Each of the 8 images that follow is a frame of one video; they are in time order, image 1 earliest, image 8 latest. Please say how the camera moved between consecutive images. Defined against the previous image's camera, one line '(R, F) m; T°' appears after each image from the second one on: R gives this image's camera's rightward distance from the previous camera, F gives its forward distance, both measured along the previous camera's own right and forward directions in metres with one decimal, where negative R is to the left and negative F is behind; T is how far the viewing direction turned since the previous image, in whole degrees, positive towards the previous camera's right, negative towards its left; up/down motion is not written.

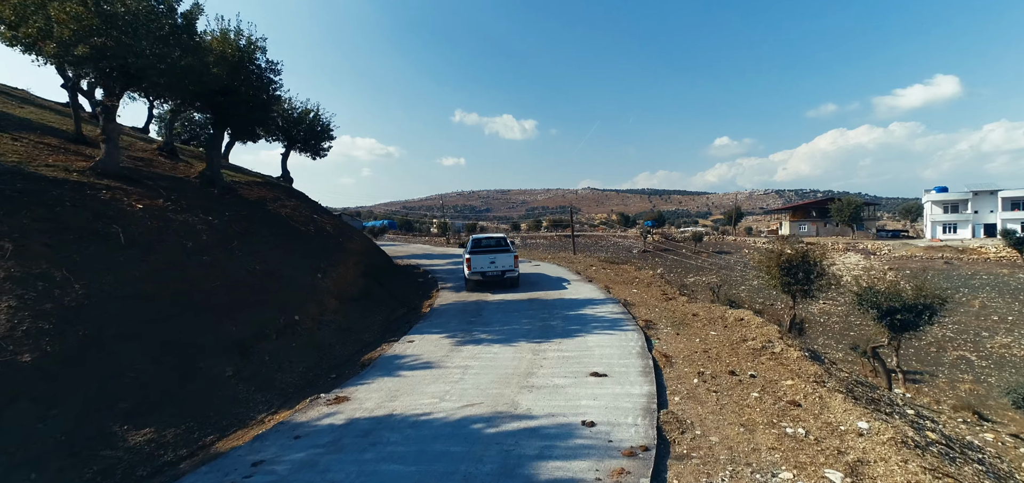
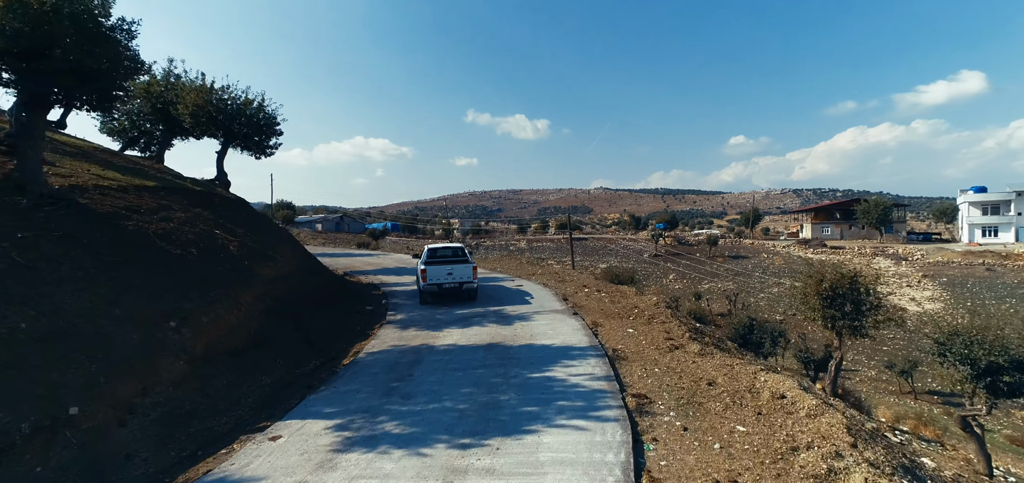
(+0.6, +1.6) m; -2°
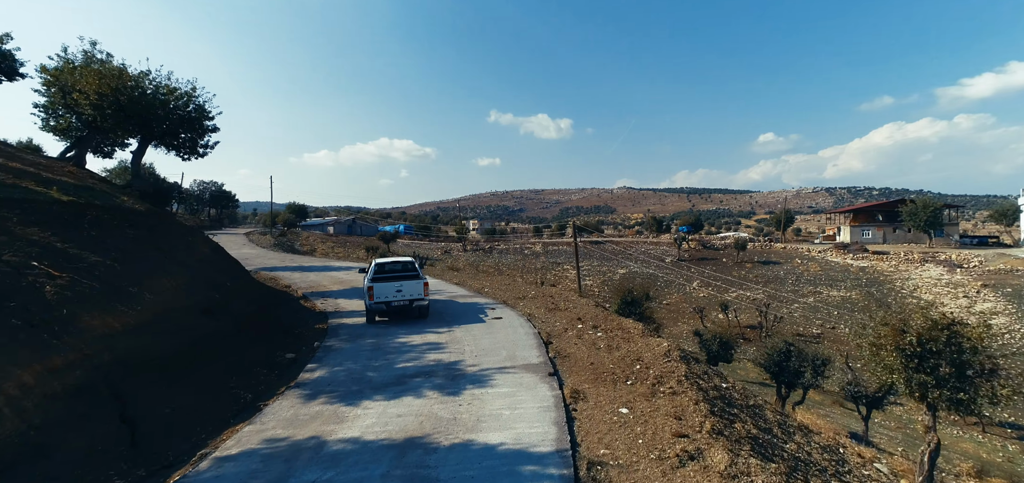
(+0.7, +1.7) m; -3°
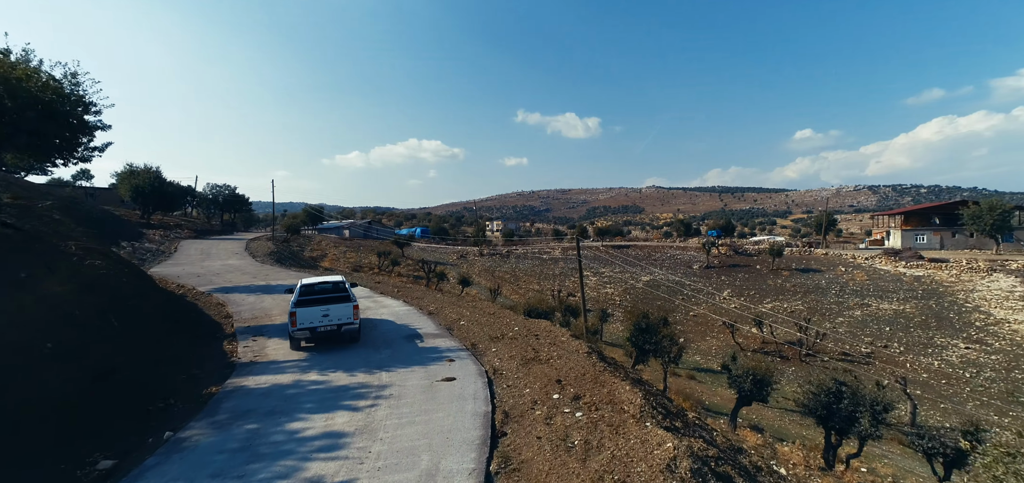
(+0.8, +1.8) m; -3°
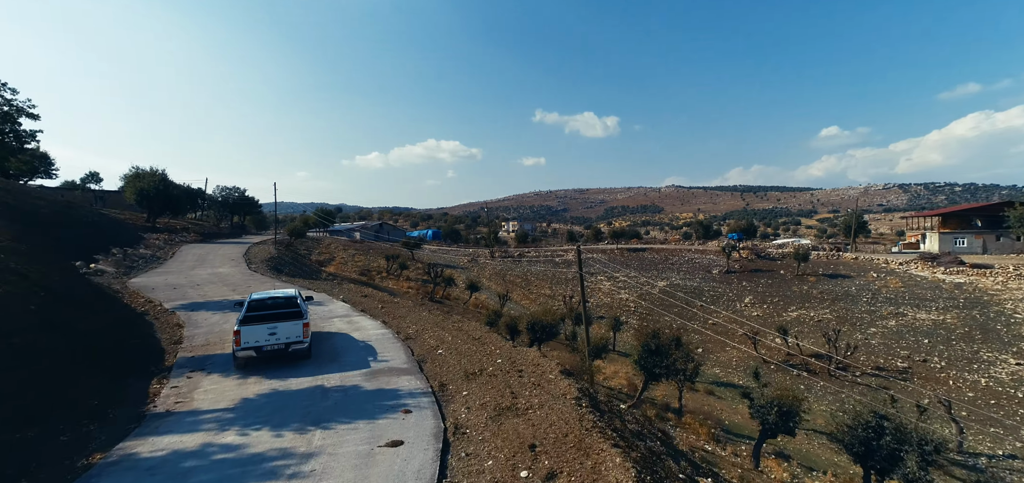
(+0.5, +1.1) m; -2°
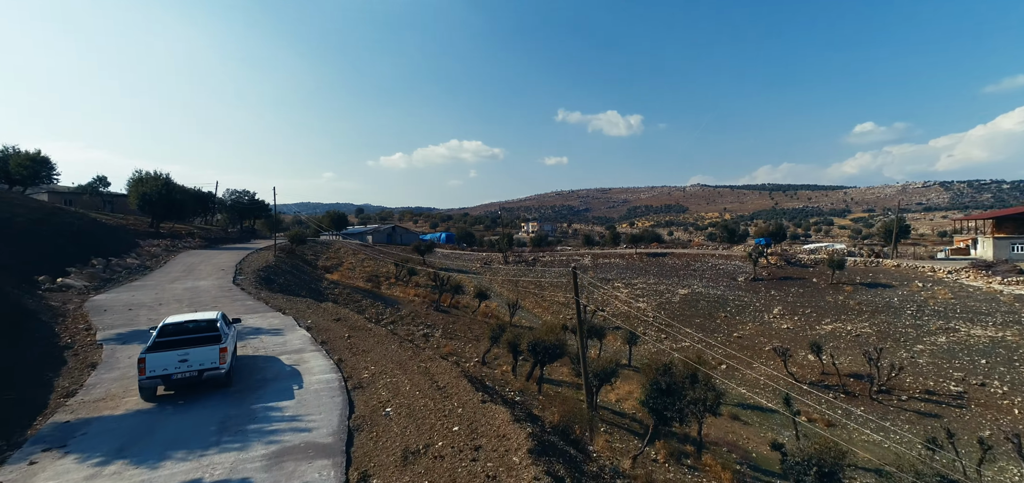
(+0.7, +1.5) m; -3°
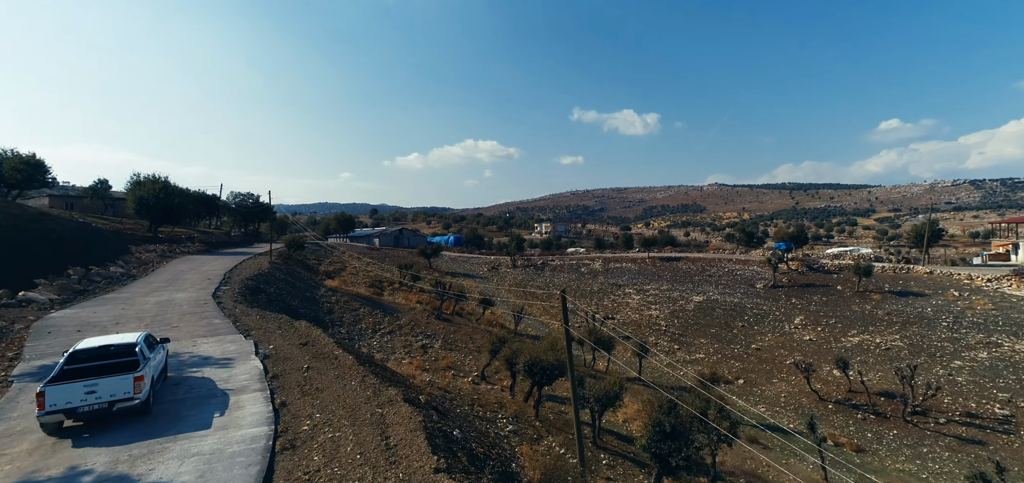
(+0.6, +1.2) m; -2°
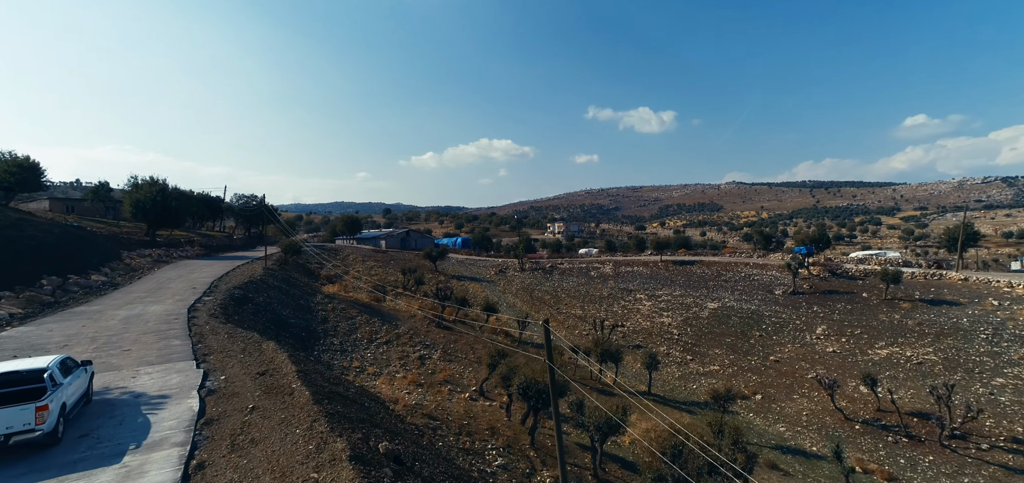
(+0.6, +1.1) m; -2°
